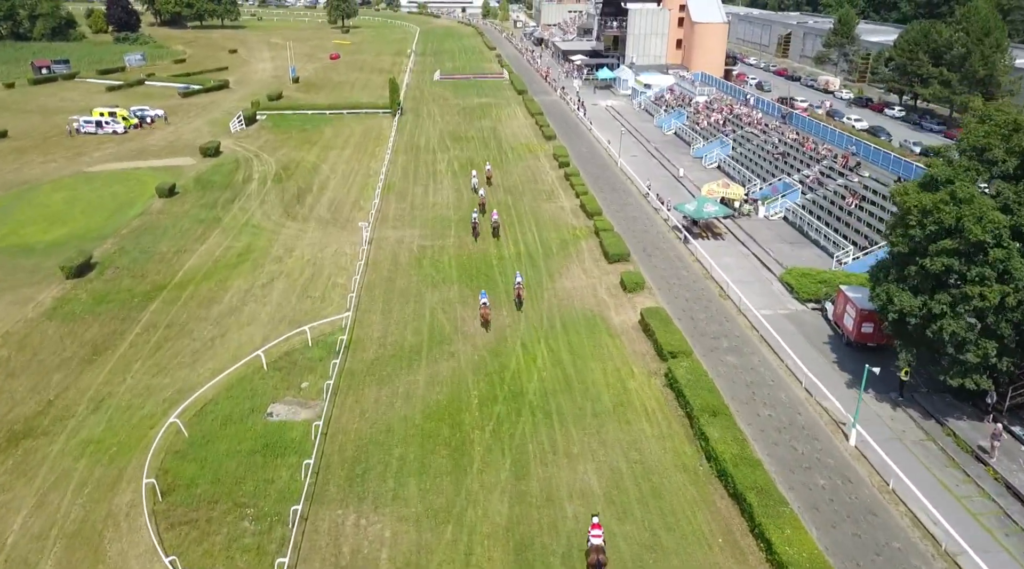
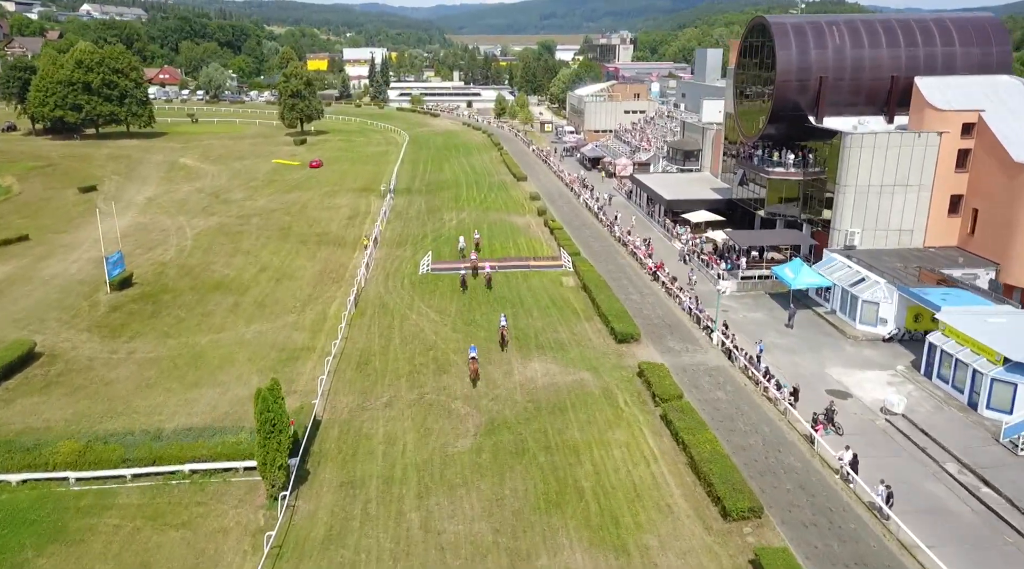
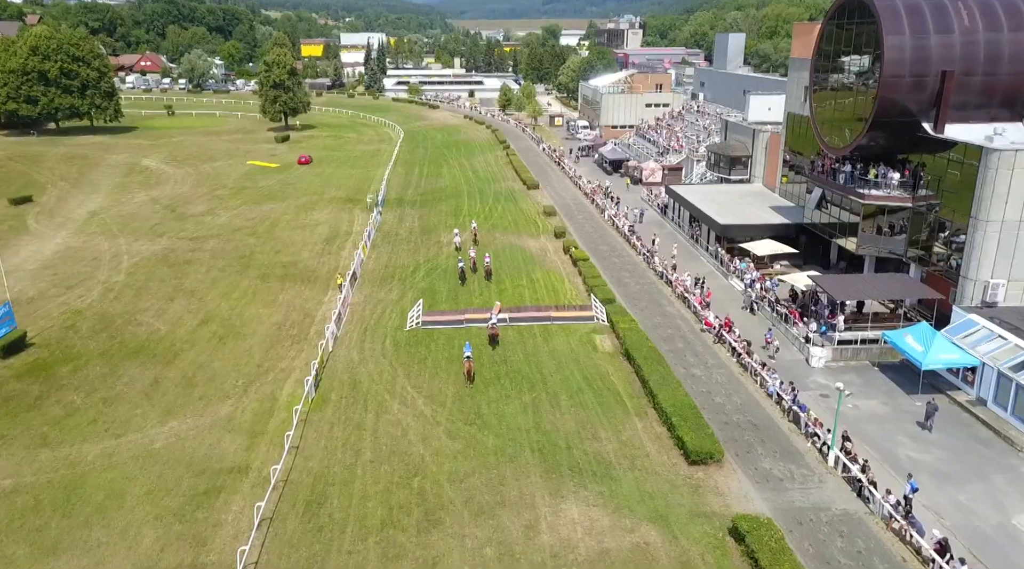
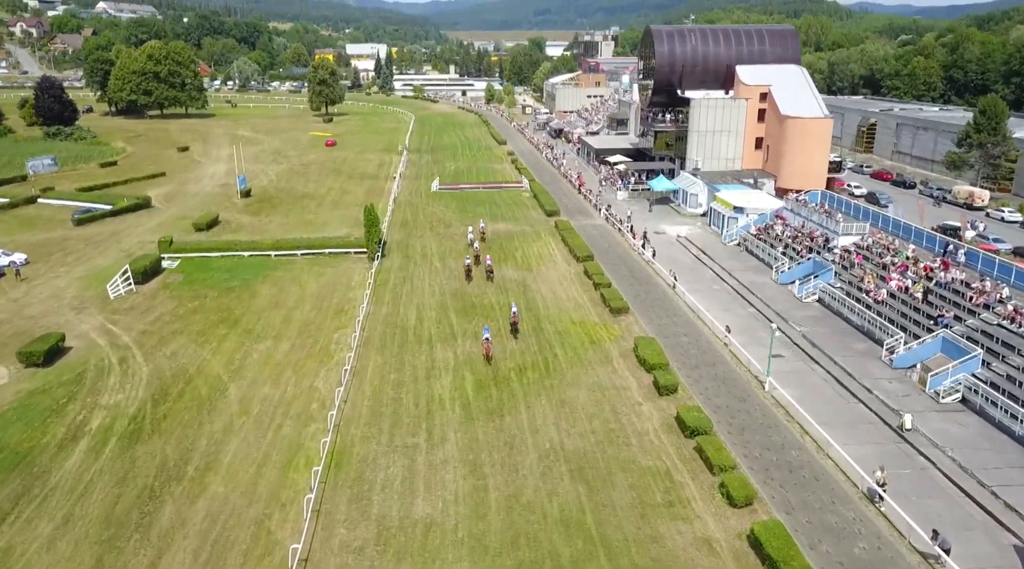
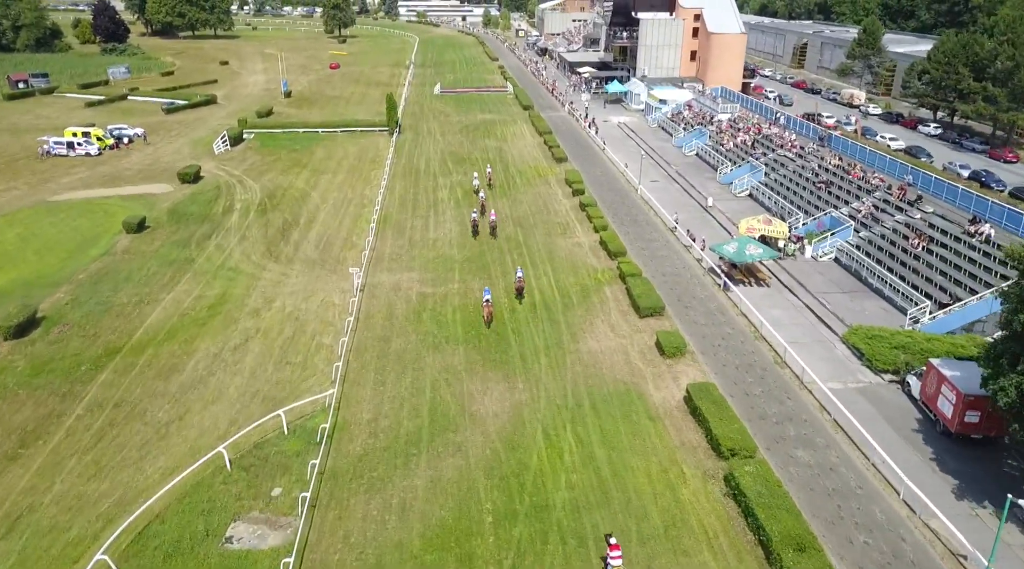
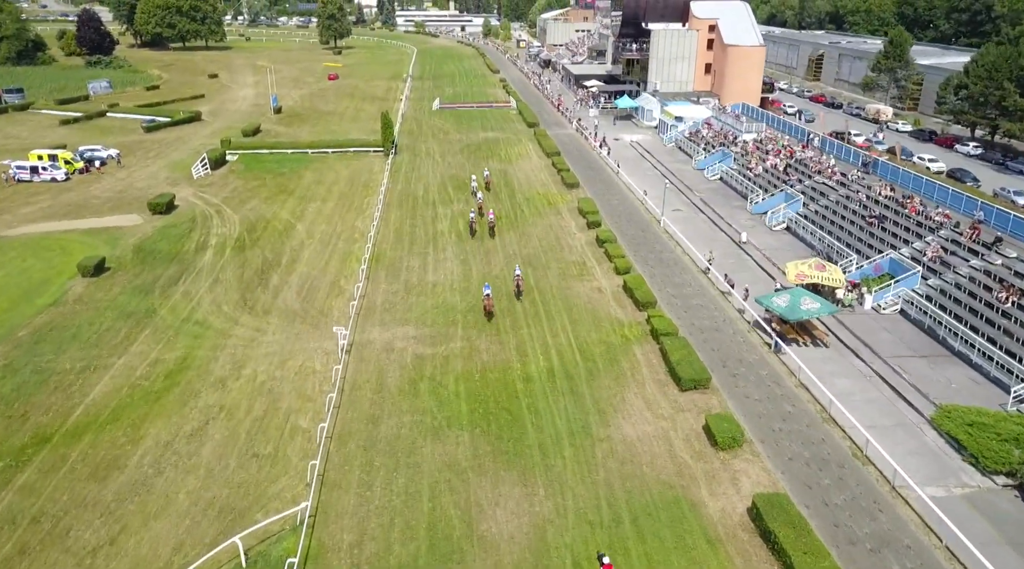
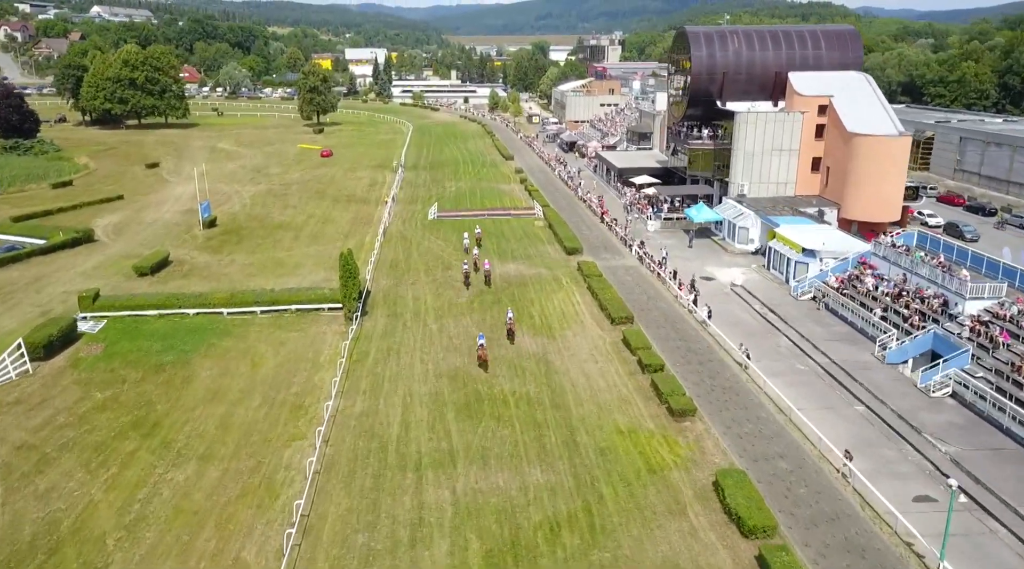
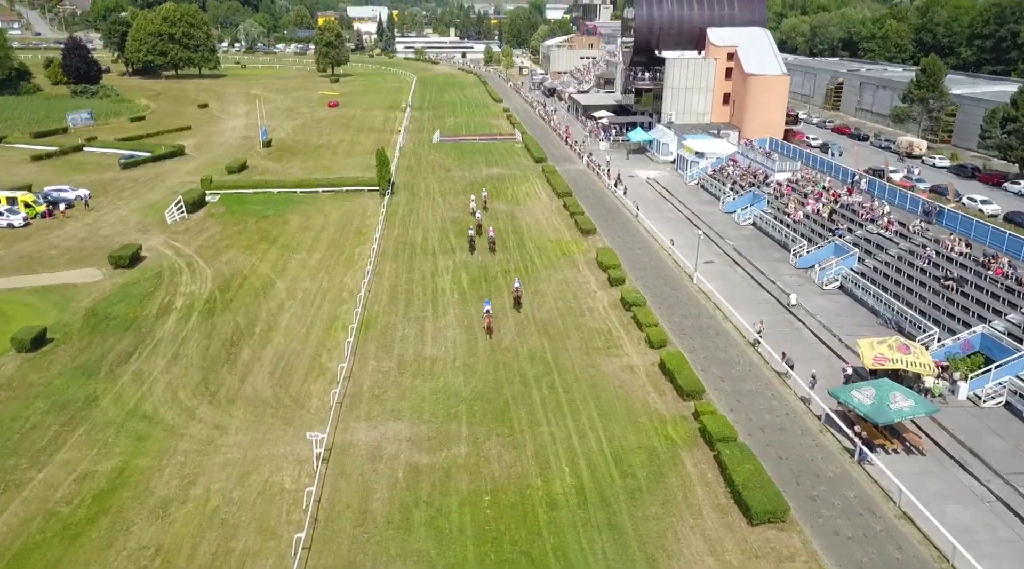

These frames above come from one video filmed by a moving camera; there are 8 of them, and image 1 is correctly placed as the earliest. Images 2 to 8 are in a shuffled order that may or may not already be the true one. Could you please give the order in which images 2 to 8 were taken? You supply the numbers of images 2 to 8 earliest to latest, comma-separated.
5, 6, 8, 4, 7, 2, 3
